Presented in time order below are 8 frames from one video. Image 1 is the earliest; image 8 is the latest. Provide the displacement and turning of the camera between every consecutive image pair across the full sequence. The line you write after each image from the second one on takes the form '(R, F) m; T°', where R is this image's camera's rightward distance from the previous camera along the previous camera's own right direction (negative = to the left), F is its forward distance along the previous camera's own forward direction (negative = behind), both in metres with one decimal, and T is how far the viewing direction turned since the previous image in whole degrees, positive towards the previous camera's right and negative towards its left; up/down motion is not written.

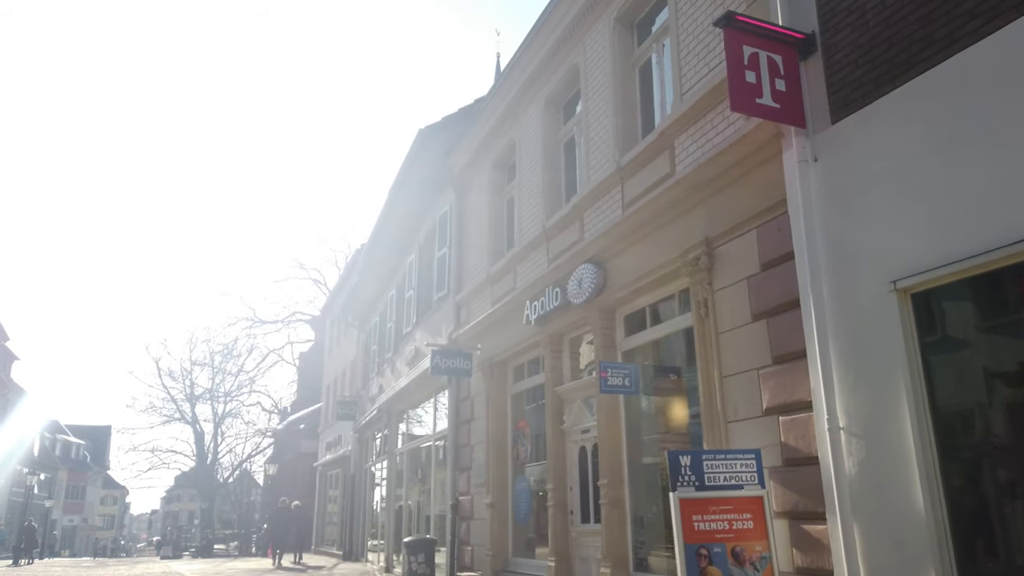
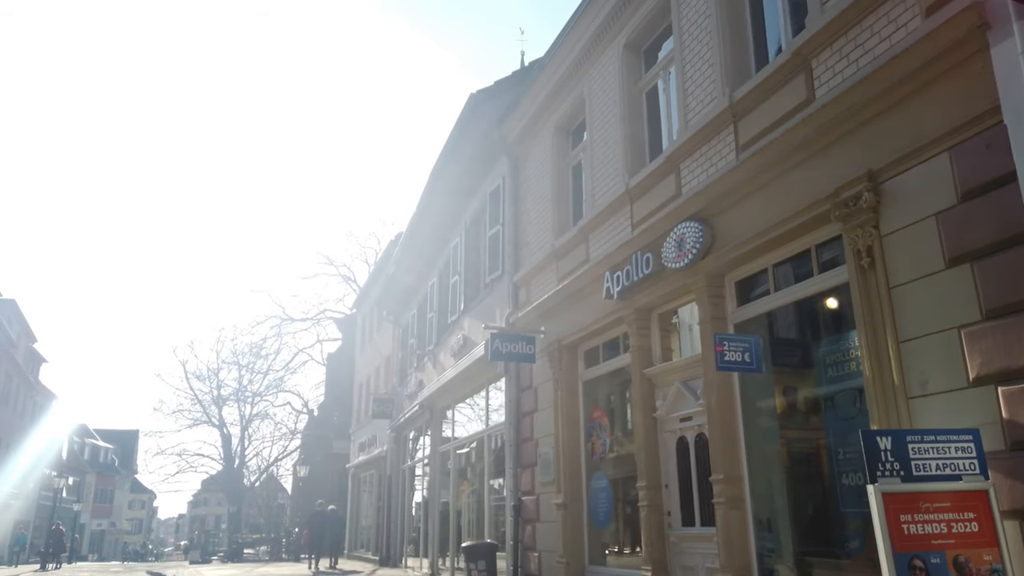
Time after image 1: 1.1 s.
(-0.7, +1.2) m; -2°
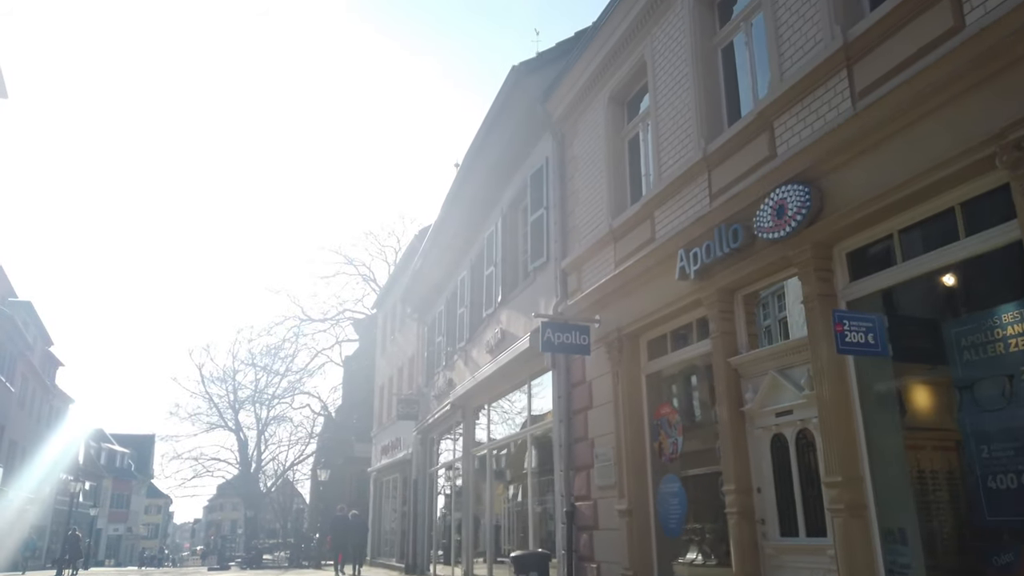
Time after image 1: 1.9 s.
(-0.5, +0.9) m; -1°
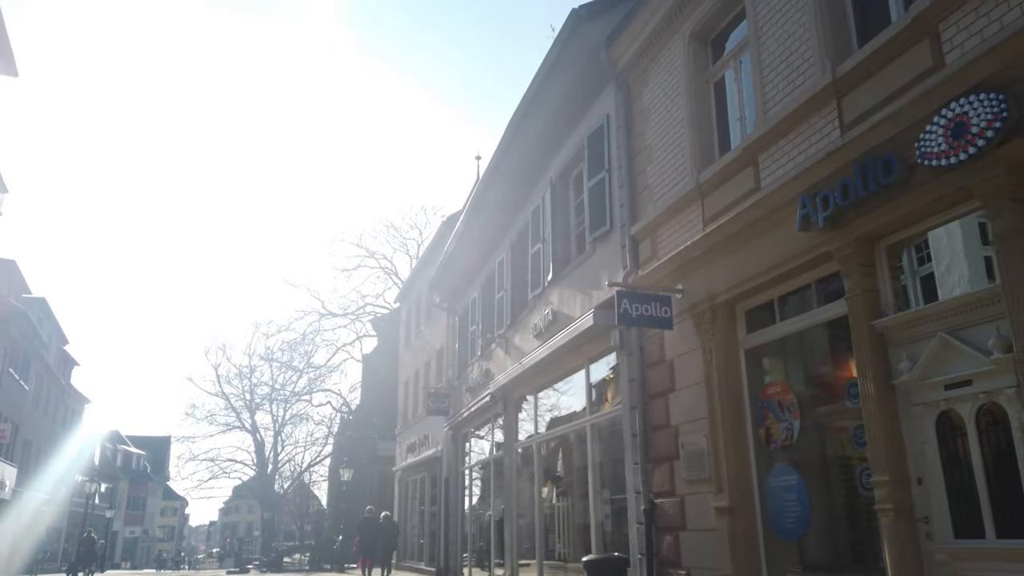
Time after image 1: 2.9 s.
(-0.7, +1.2) m; -1°
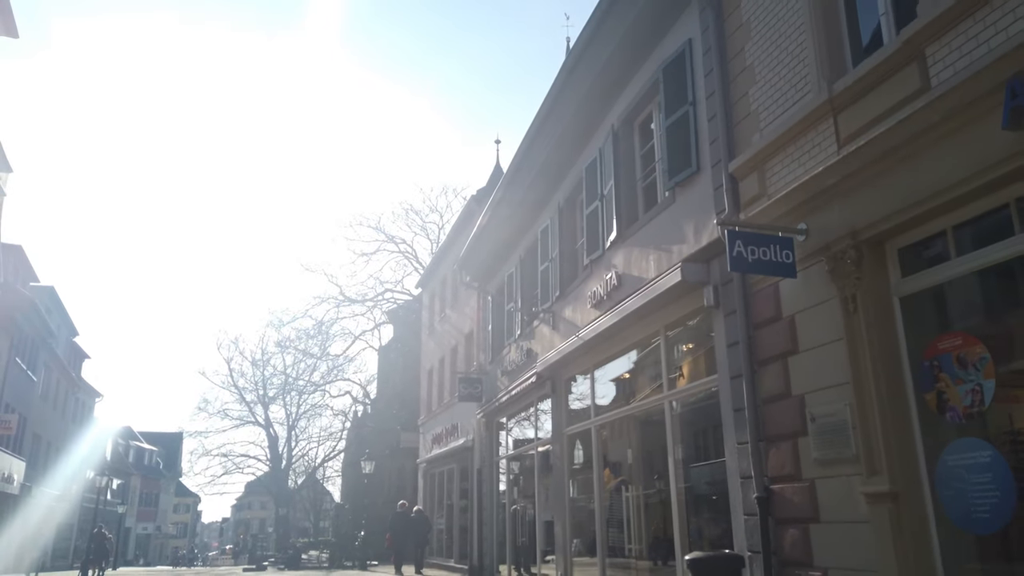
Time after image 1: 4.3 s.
(-0.7, +1.5) m; -1°
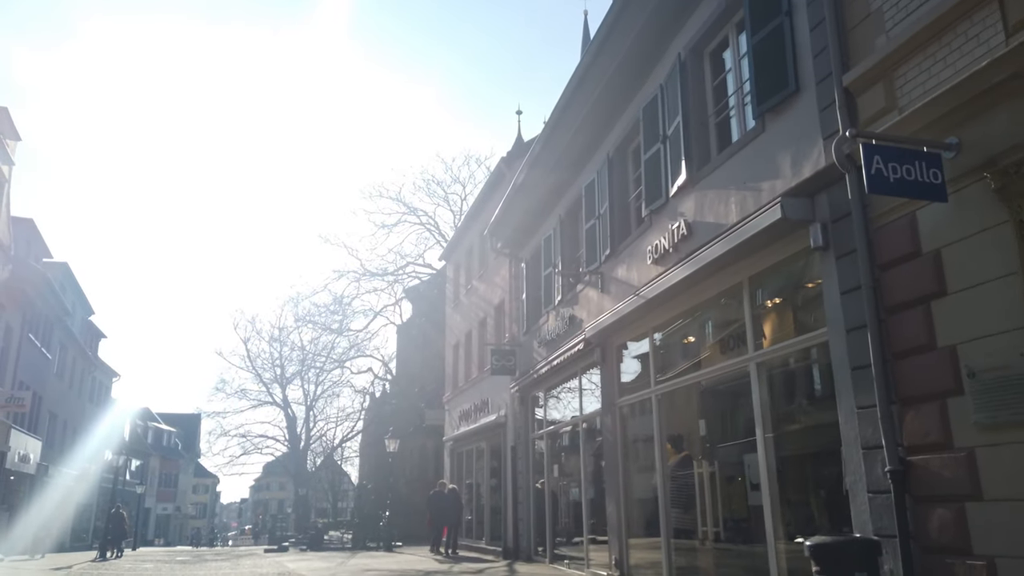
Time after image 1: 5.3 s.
(-0.5, +1.2) m; -1°
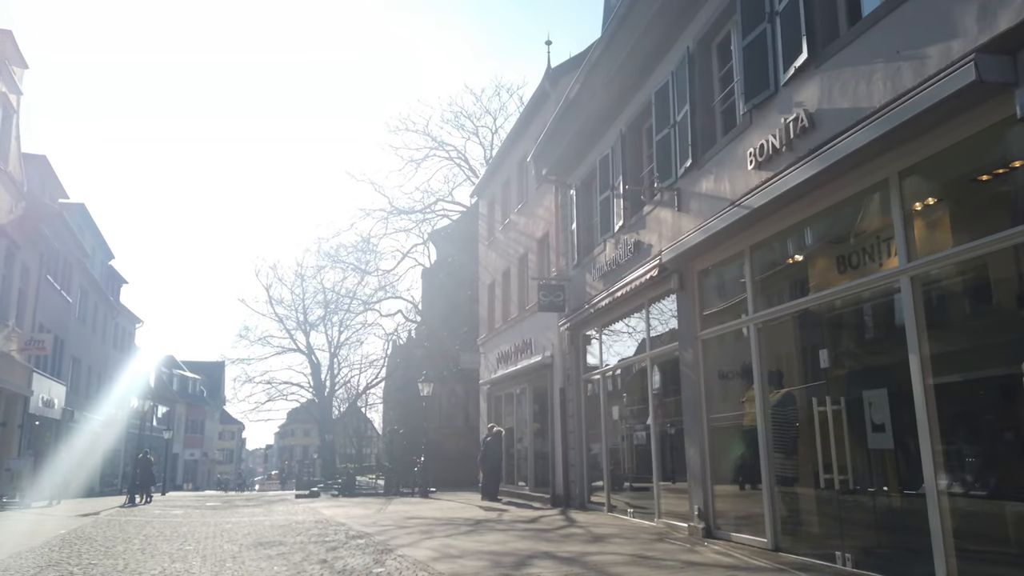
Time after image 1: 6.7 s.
(-0.7, +1.4) m; -1°
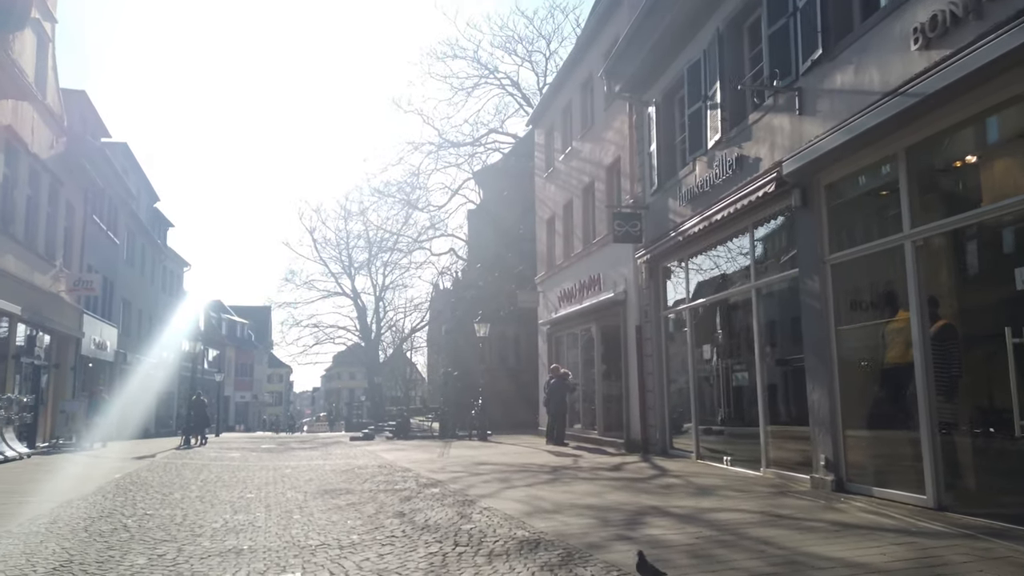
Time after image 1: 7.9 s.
(-0.7, +1.3) m; -3°
